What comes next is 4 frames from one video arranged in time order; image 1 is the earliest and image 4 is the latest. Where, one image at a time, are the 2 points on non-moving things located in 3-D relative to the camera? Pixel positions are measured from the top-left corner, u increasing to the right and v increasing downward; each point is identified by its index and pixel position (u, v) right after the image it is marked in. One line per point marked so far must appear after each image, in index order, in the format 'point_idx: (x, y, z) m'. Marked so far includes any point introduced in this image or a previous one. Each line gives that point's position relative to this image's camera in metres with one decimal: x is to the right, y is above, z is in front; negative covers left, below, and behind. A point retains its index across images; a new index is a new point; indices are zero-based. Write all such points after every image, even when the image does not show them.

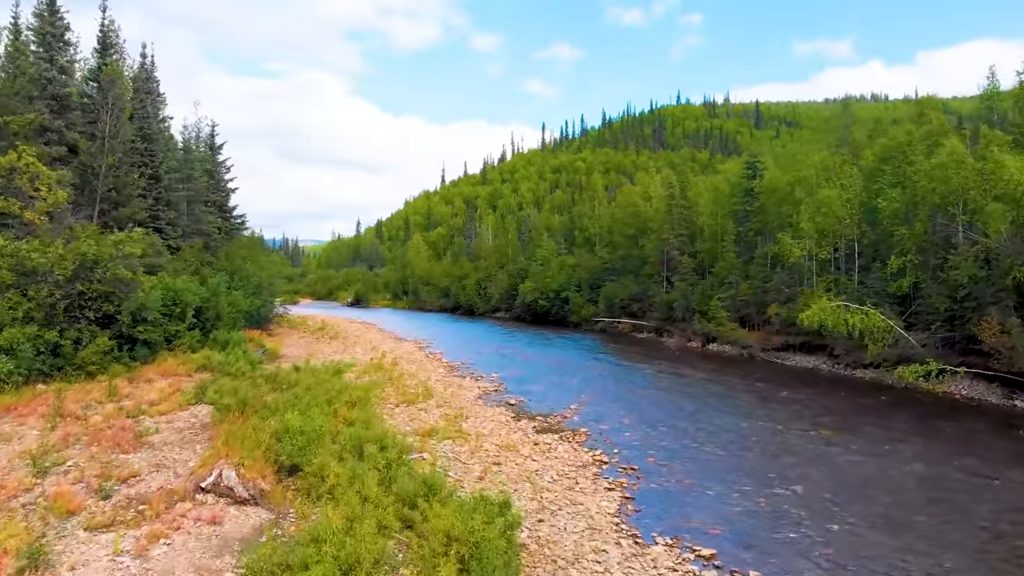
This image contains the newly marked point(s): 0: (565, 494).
0: (+1.4, -5.2, +13.9) m
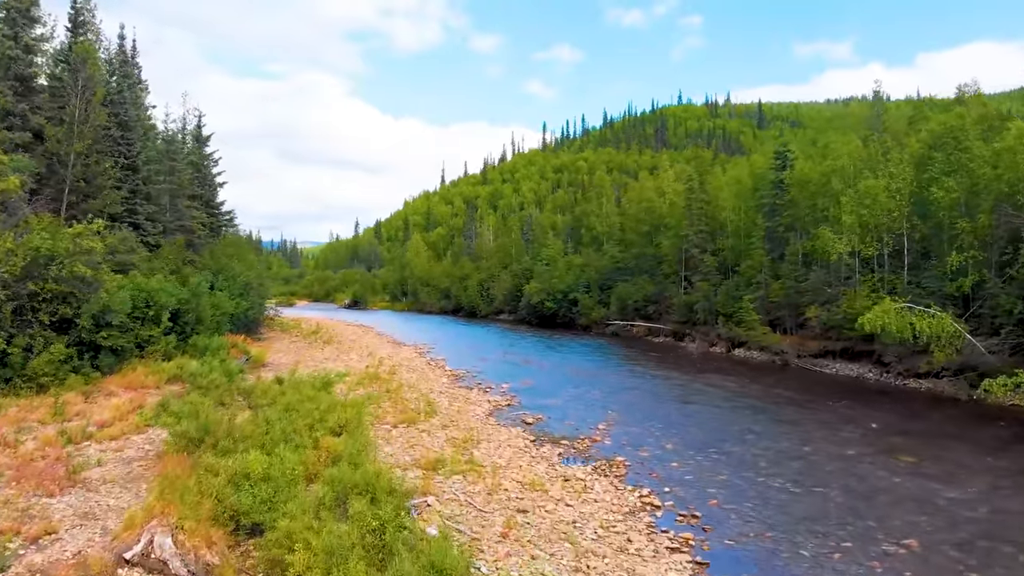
0: (+2.0, -5.2, +10.4) m
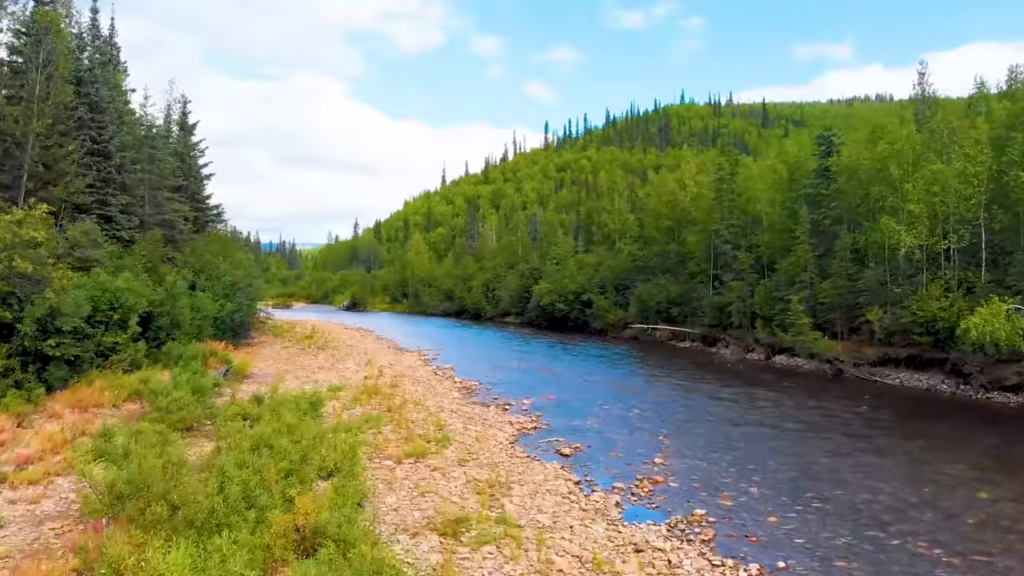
0: (+3.0, -5.1, +6.4) m
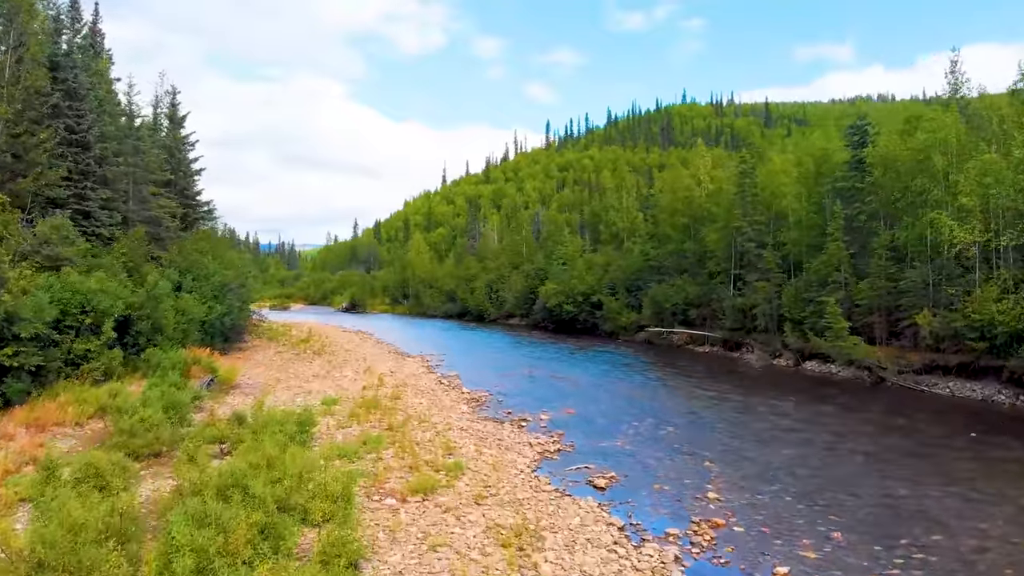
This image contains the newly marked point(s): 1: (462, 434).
0: (+3.6, -5.1, +3.9) m
1: (-1.7, -4.8, +18.1) m
